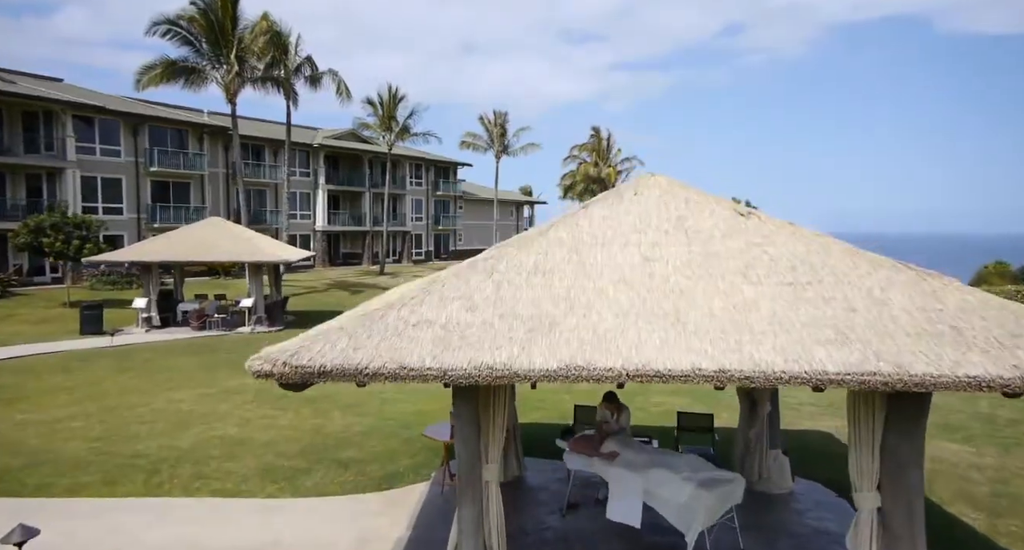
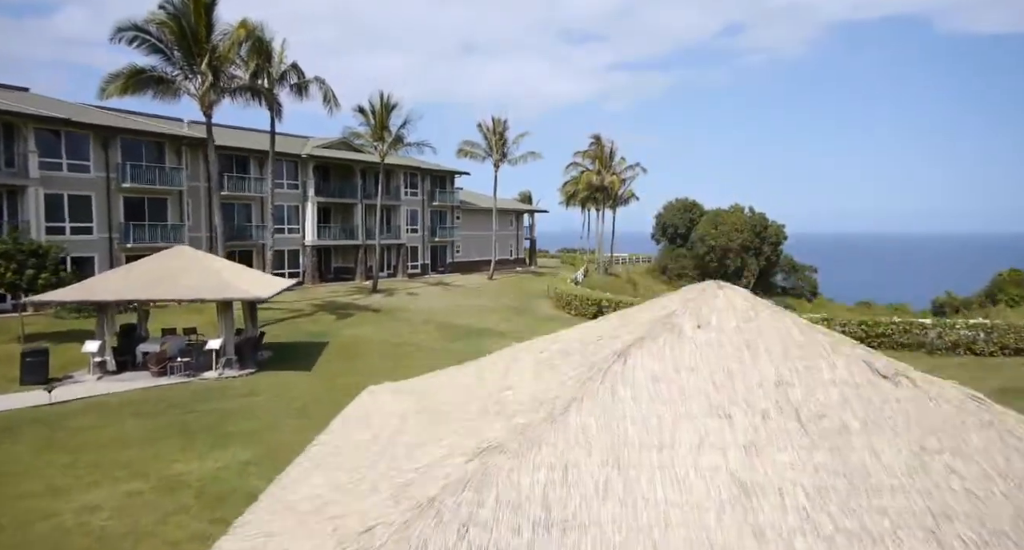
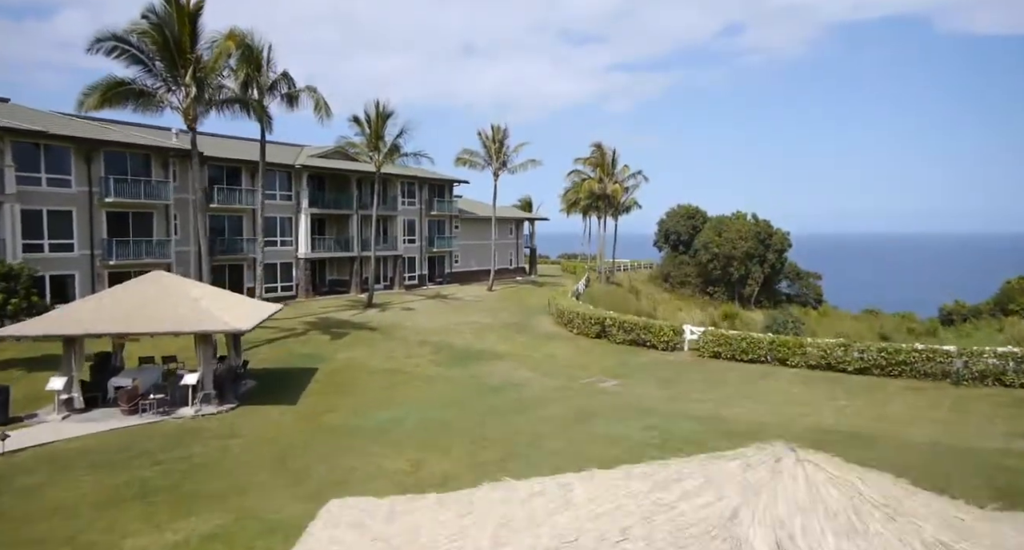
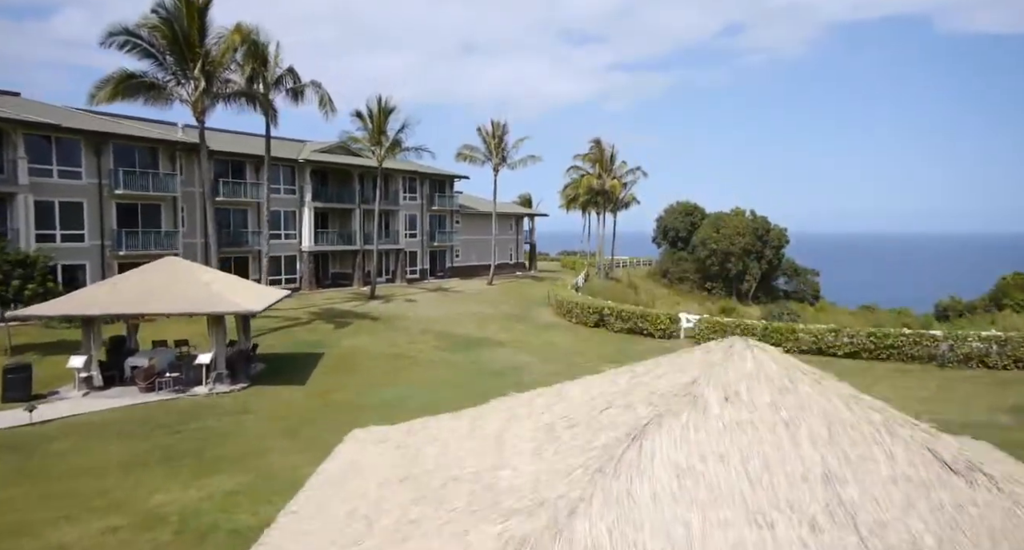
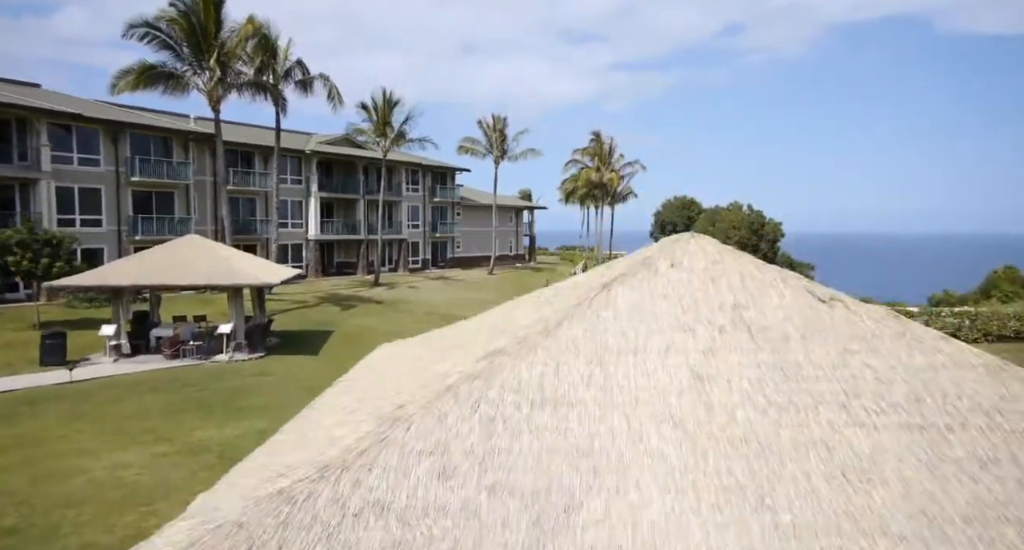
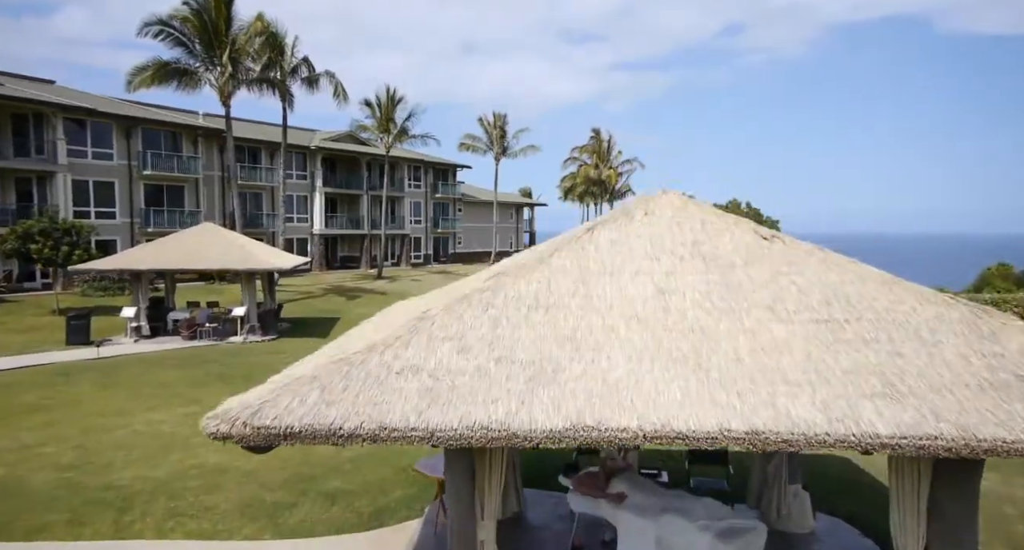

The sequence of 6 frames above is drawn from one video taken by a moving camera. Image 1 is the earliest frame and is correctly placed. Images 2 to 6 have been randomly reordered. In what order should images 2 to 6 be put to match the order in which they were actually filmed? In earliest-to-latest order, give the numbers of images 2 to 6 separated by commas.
6, 5, 2, 4, 3
